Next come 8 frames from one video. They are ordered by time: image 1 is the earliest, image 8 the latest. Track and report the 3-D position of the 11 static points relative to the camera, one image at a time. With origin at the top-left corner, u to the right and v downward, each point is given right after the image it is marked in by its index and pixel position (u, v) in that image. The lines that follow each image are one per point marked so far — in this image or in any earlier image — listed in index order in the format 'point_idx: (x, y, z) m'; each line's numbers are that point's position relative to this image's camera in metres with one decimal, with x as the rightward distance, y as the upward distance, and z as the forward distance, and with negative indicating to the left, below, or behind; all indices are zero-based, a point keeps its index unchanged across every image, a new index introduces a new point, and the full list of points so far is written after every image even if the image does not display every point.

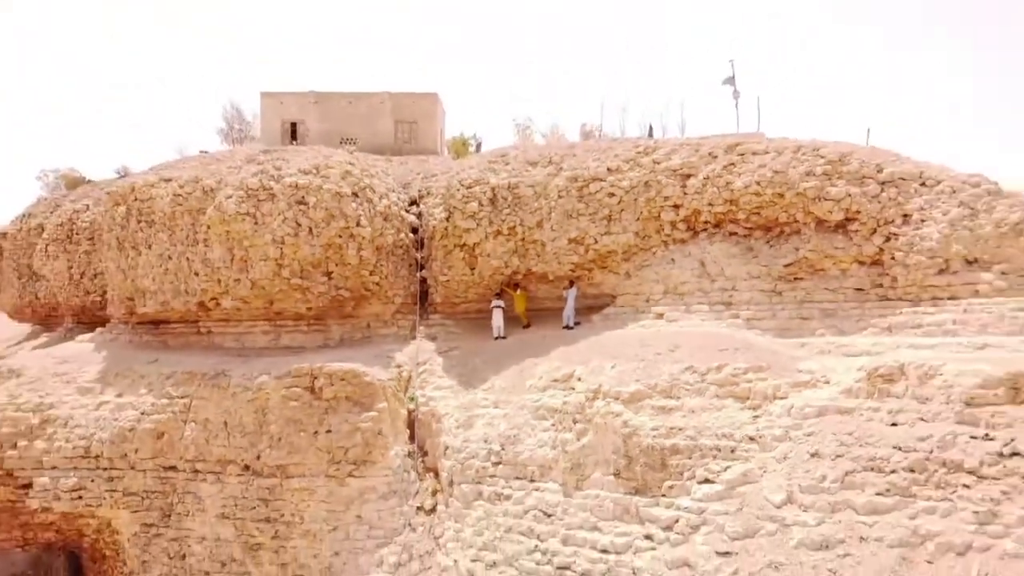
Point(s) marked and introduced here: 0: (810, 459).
0: (+1.6, -0.9, +4.1) m
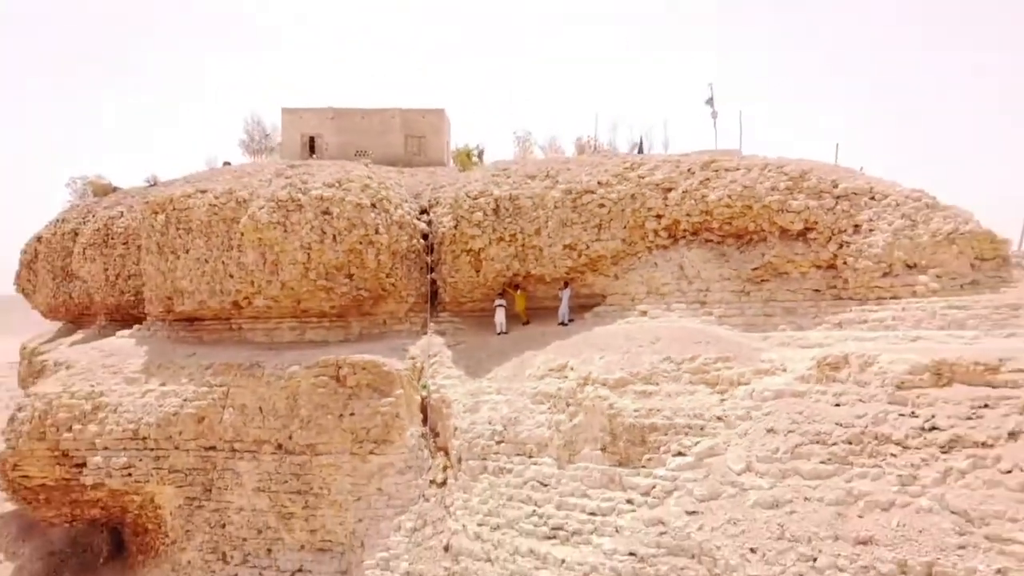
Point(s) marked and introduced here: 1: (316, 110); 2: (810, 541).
0: (+1.7, -0.9, +4.8) m
1: (-2.4, +2.2, +9.3) m
2: (+1.7, -1.4, +4.2) m
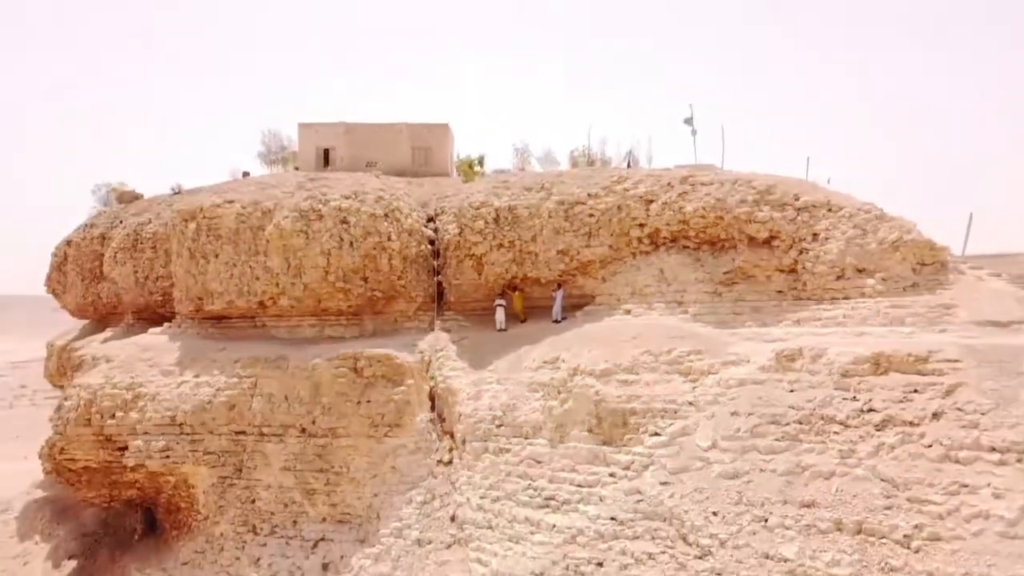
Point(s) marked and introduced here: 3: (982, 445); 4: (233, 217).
0: (+1.6, -0.9, +5.5) m
1: (-2.5, +2.2, +10.1) m
2: (+1.7, -1.4, +5.0) m
3: (+3.0, -1.0, +4.8) m
4: (-3.0, +0.8, +7.9) m
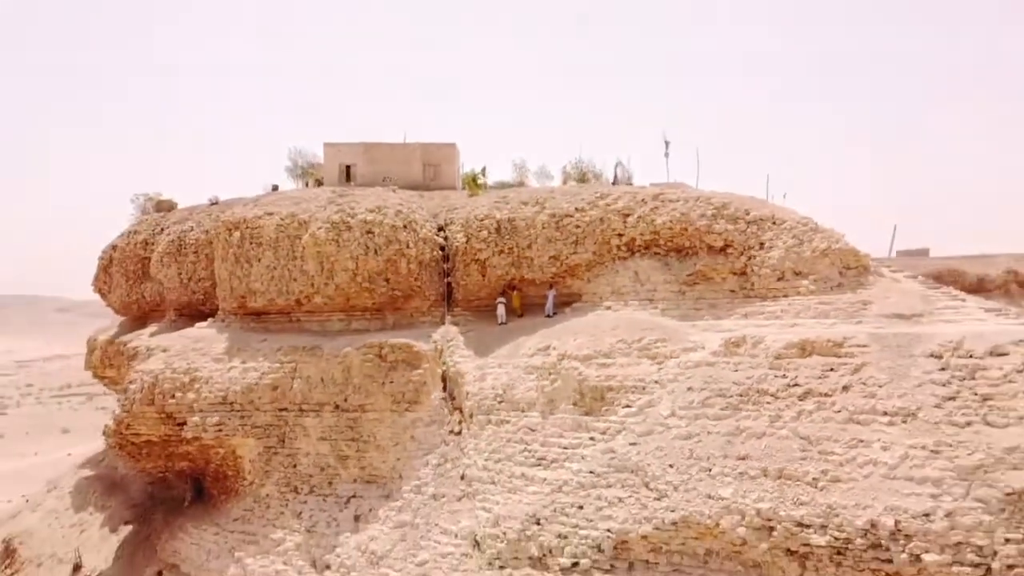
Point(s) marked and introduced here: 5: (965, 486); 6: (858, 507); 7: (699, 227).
0: (+1.6, -0.9, +6.9) m
1: (-2.5, +2.2, +11.4) m
2: (+1.7, -1.4, +6.4) m
3: (+3.0, -1.0, +6.1) m
4: (-3.0, +0.8, +9.3) m
5: (+3.4, -1.5, +5.5) m
6: (+2.6, -1.7, +5.7) m
7: (+2.1, +0.7, +8.1) m
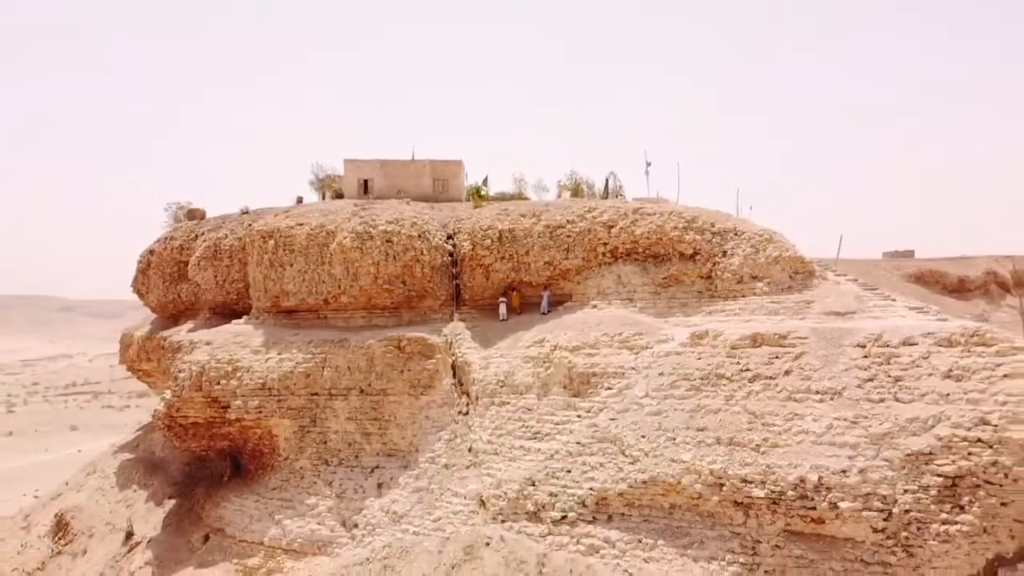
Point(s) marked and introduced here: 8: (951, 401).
0: (+1.6, -1.0, +8.3) m
1: (-2.5, +2.2, +12.8) m
2: (+1.7, -1.5, +7.7) m
3: (+3.0, -1.0, +7.5) m
4: (-3.0, +0.7, +10.6) m
5: (+3.4, -1.5, +6.9) m
6: (+2.6, -1.7, +7.0) m
7: (+2.1, +0.7, +9.5) m
8: (+4.1, -1.0, +6.9) m
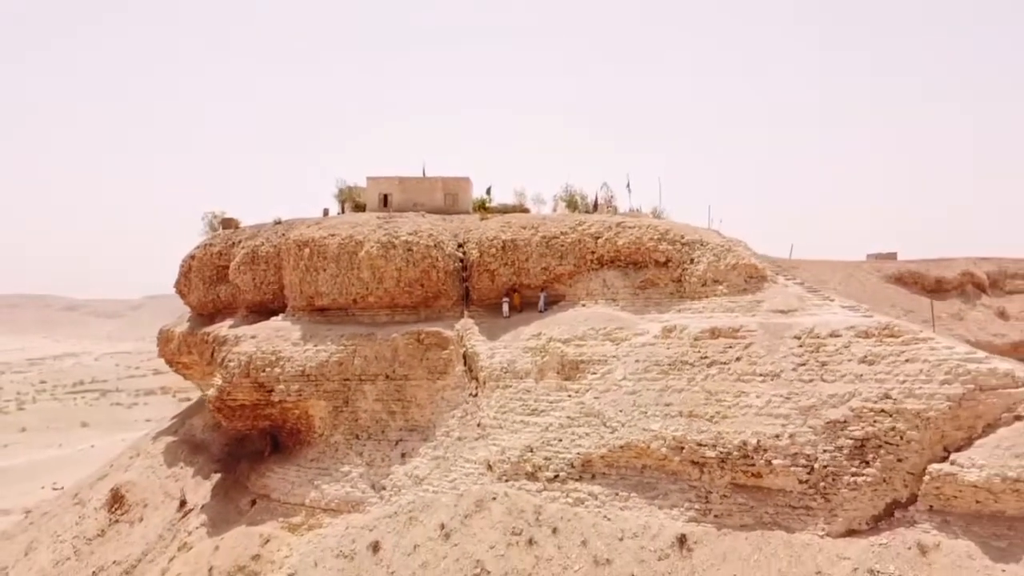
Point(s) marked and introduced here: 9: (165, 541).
0: (+1.7, -1.0, +10.1) m
1: (-2.4, +2.2, +14.6) m
2: (+1.7, -1.5, +9.5) m
3: (+3.0, -1.0, +9.3) m
4: (-2.9, +0.7, +12.4) m
5: (+3.4, -1.5, +8.7) m
6: (+2.7, -1.7, +8.8) m
7: (+2.1, +0.6, +11.3) m
8: (+4.1, -1.1, +8.7) m
9: (-5.9, -4.3, +12.7) m
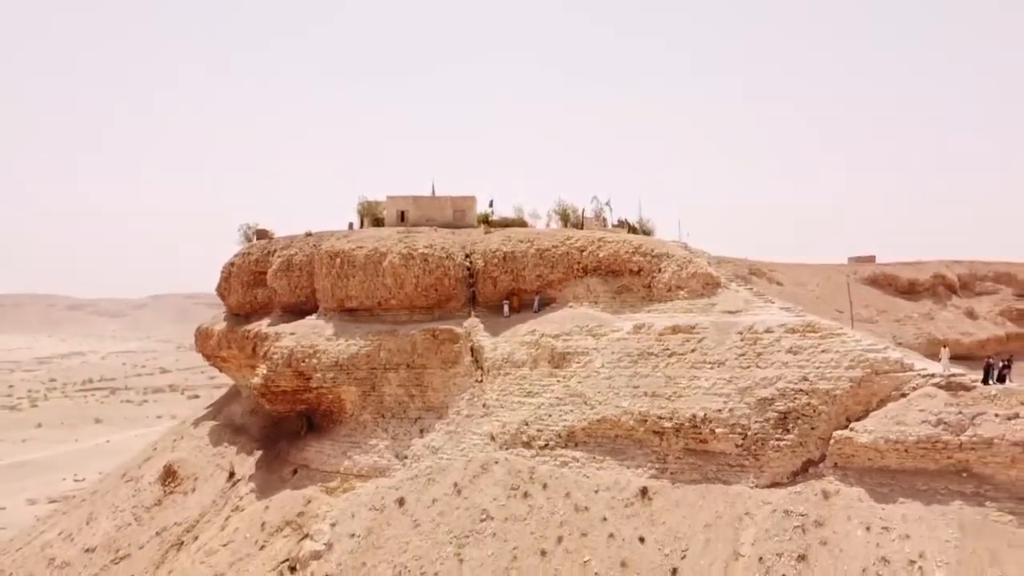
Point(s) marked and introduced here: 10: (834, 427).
0: (+1.6, -1.1, +12.4) m
1: (-2.4, +2.1, +16.9) m
2: (+1.7, -1.6, +11.8) m
3: (+3.0, -1.1, +11.6) m
4: (-2.9, +0.6, +14.7) m
5: (+3.4, -1.6, +11.0) m
6: (+2.6, -1.8, +11.1) m
7: (+2.1, +0.5, +13.6) m
8: (+4.1, -1.2, +11.0) m
9: (-5.9, -4.4, +15.0) m
10: (+4.5, -2.0, +10.5) m
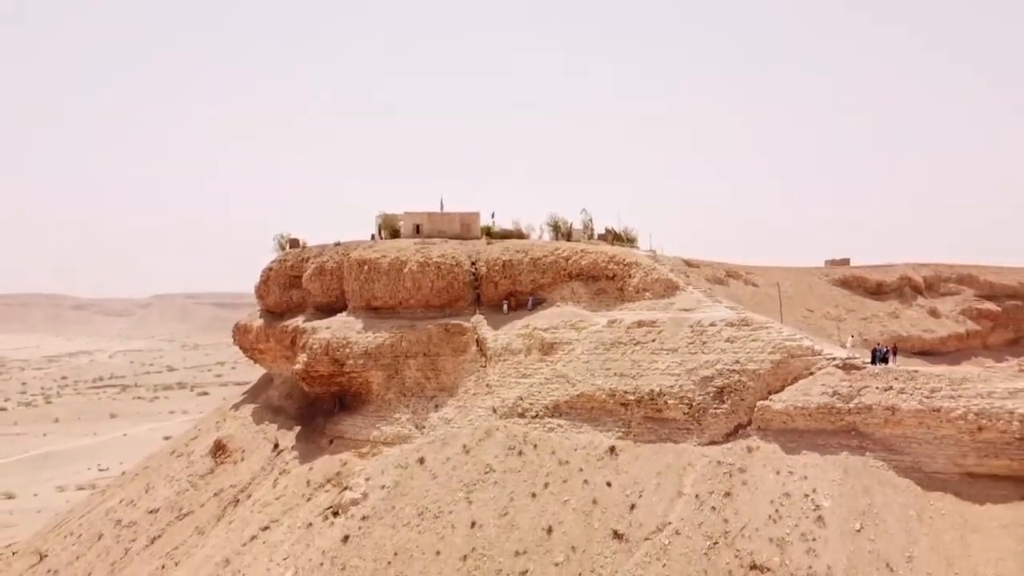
0: (+1.6, -1.1, +15.5) m
1: (-2.5, +2.0, +20.0) m
2: (+1.6, -1.6, +14.9) m
3: (+3.0, -1.2, +14.7) m
4: (-3.0, +0.6, +17.8) m
5: (+3.3, -1.6, +14.1) m
6: (+2.6, -1.8, +14.2) m
7: (+2.0, +0.5, +16.7) m
8: (+4.1, -1.2, +14.1) m
9: (-6.0, -4.4, +18.1) m
10: (+4.5, -2.0, +13.6) m
